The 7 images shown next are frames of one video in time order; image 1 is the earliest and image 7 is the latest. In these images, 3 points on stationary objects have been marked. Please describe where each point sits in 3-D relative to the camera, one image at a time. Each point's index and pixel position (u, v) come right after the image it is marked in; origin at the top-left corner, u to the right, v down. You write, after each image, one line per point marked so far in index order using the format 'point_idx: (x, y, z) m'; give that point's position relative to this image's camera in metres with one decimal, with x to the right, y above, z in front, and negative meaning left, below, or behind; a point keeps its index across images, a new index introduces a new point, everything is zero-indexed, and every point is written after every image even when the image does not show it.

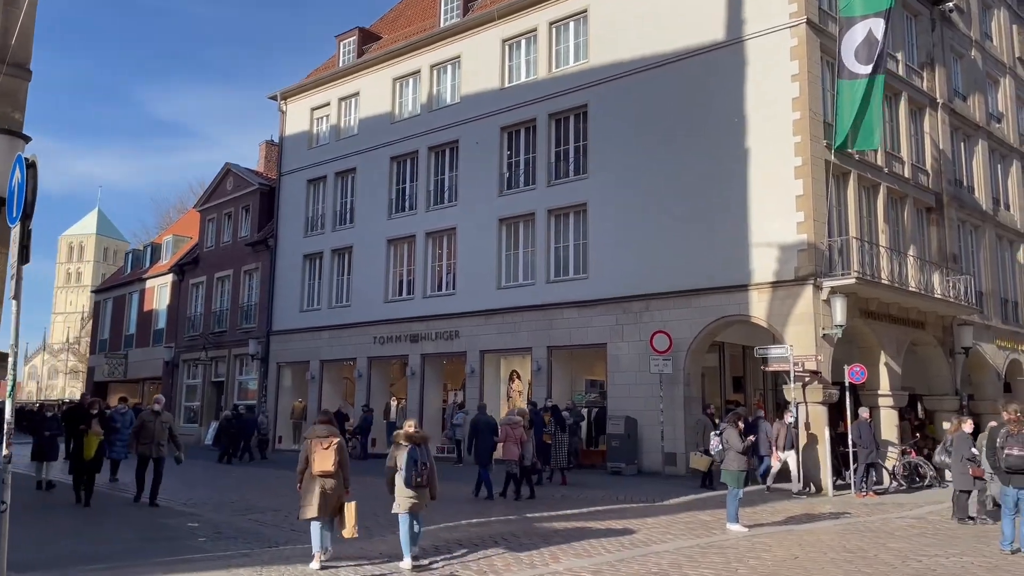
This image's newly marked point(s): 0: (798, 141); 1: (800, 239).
0: (+7.0, +3.6, +19.4) m
1: (+6.9, +1.2, +19.0) m
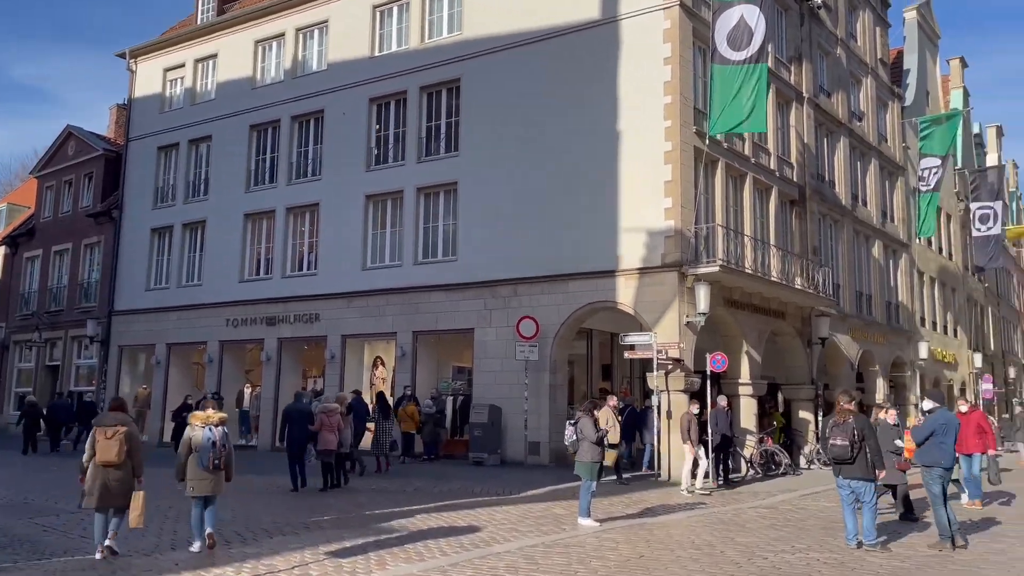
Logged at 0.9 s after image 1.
0: (+3.8, +3.9, +19.0) m
1: (+3.7, +1.5, +18.7) m
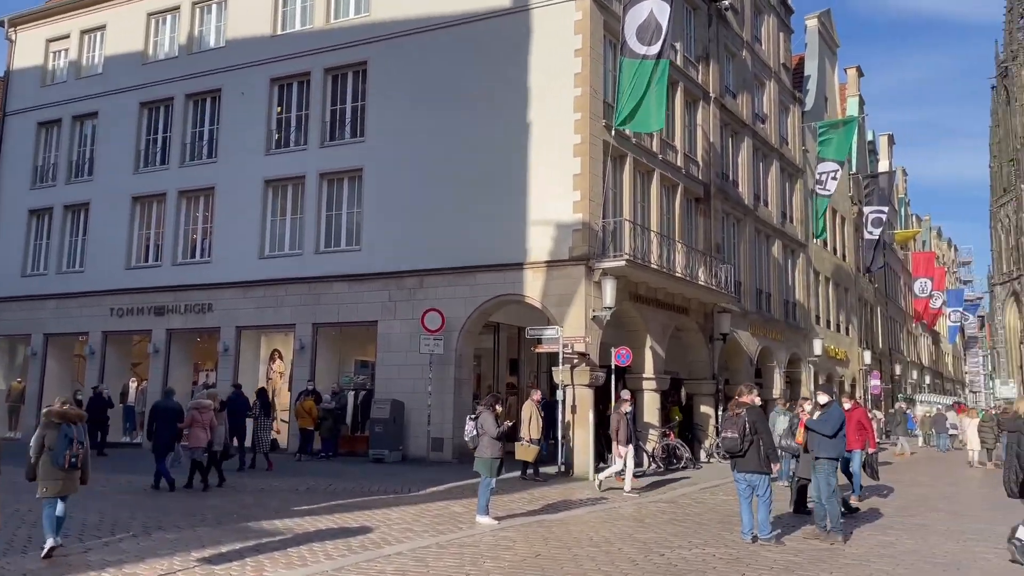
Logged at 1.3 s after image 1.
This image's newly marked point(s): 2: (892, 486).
0: (+1.6, +4.0, +18.9) m
1: (+1.5, +1.6, +18.6) m
2: (+8.1, -4.2, +17.0) m
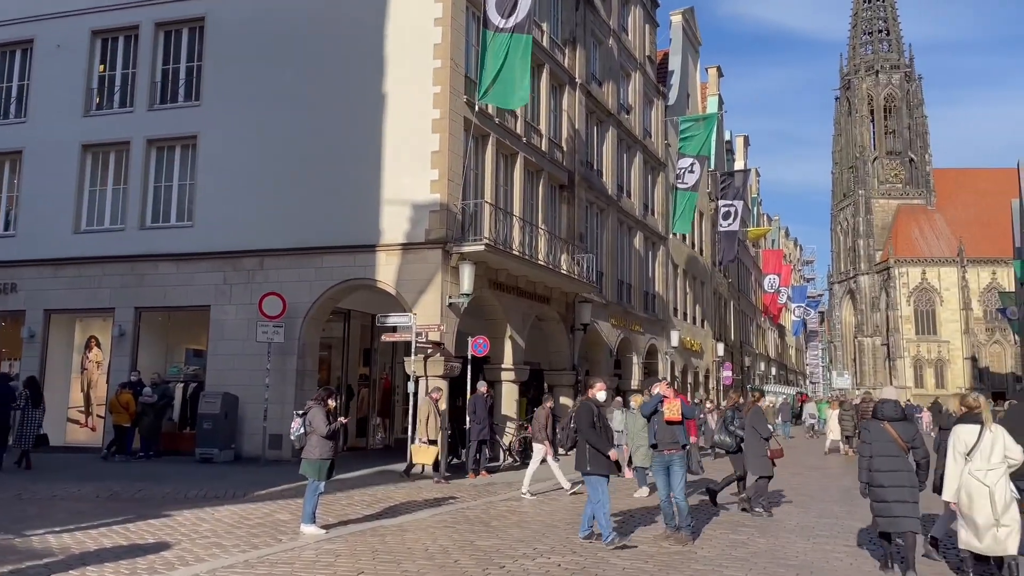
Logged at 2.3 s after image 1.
0: (-1.7, +4.4, +17.7) m
1: (-1.8, +2.0, +17.4) m
2: (+4.9, -4.0, +17.0) m
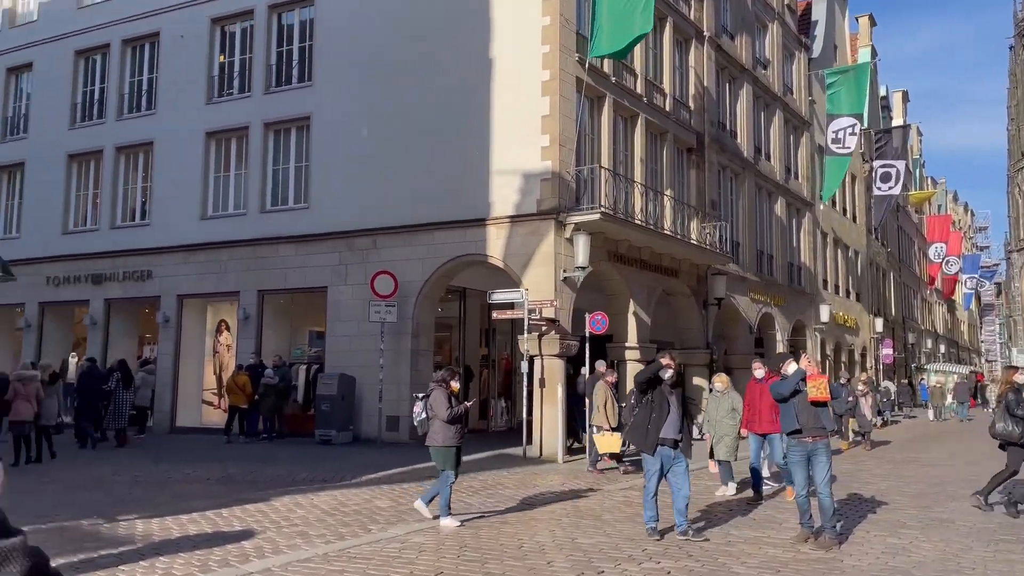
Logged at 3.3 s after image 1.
0: (+0.7, +4.9, +16.5) m
1: (+0.6, +2.5, +16.3) m
2: (+7.3, -3.4, +14.8) m
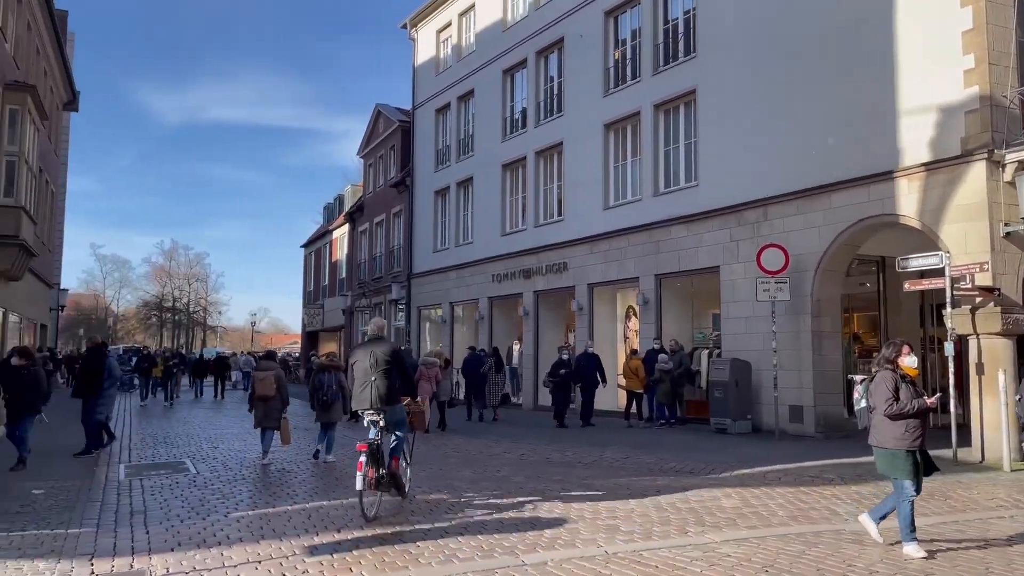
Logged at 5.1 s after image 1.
0: (+7.4, +5.5, +13.0) m
1: (+7.4, +3.1, +12.9) m
2: (+12.5, -2.4, +8.0) m
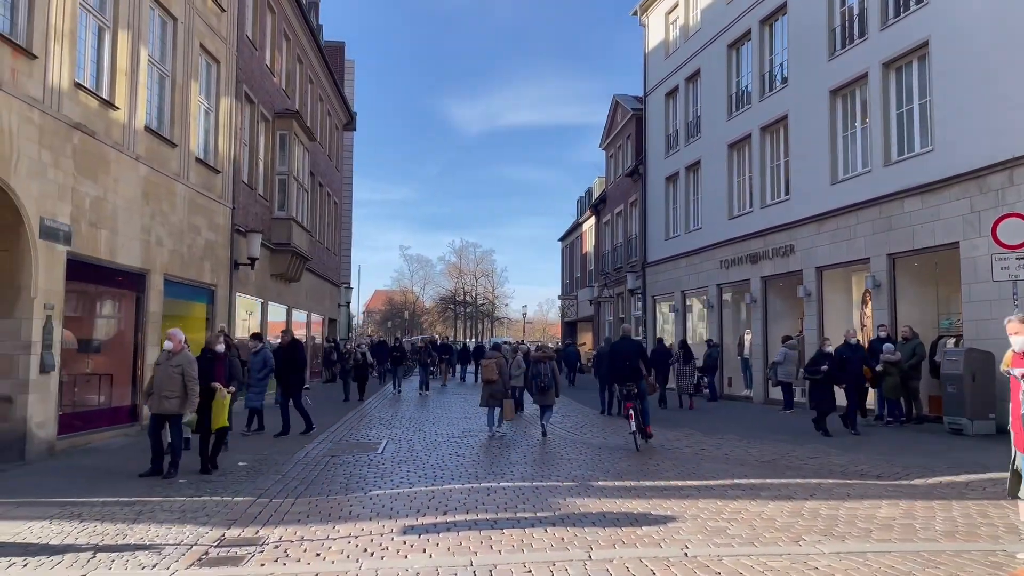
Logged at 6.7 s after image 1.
0: (+9.6, +5.9, +9.9) m
1: (+9.6, +3.5, +9.8) m
2: (+12.9, -2.0, +3.5) m
